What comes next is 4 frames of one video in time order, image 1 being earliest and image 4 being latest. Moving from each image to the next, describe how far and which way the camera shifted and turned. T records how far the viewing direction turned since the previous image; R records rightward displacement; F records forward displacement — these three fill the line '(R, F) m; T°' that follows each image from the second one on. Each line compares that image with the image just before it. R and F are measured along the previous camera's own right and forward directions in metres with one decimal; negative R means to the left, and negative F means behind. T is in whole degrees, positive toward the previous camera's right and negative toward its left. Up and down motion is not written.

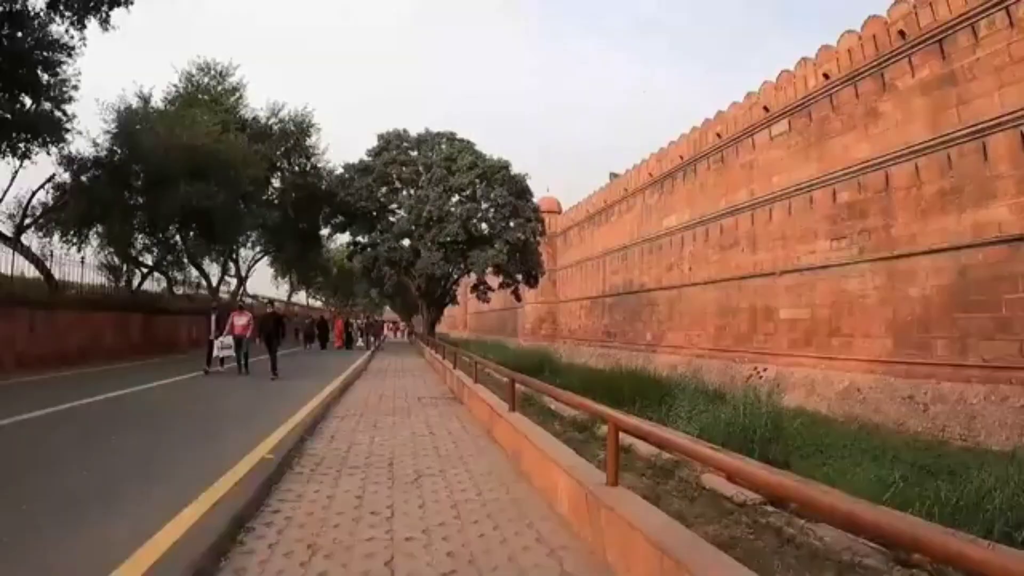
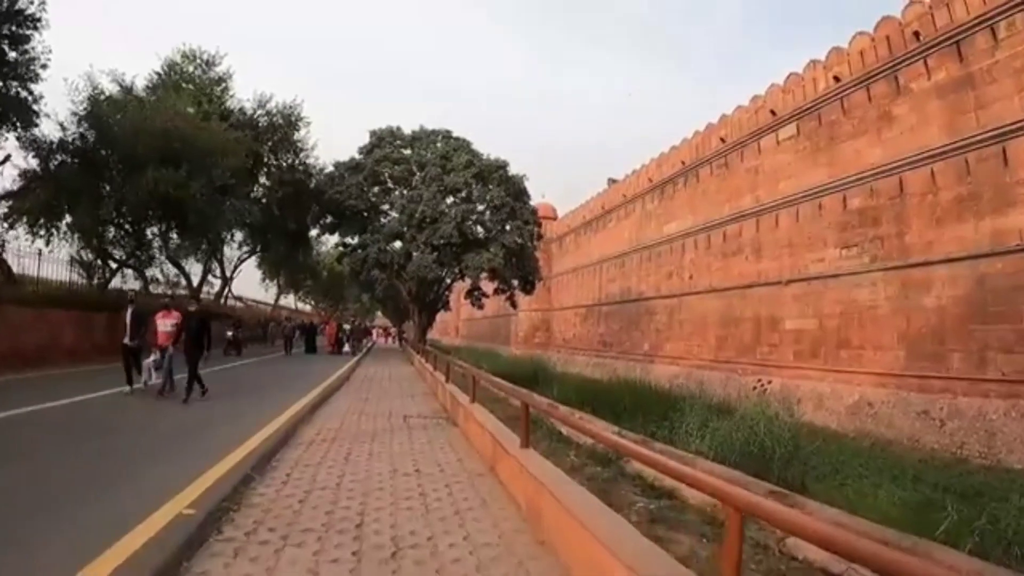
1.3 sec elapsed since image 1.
(-0.1, +0.7) m; +1°
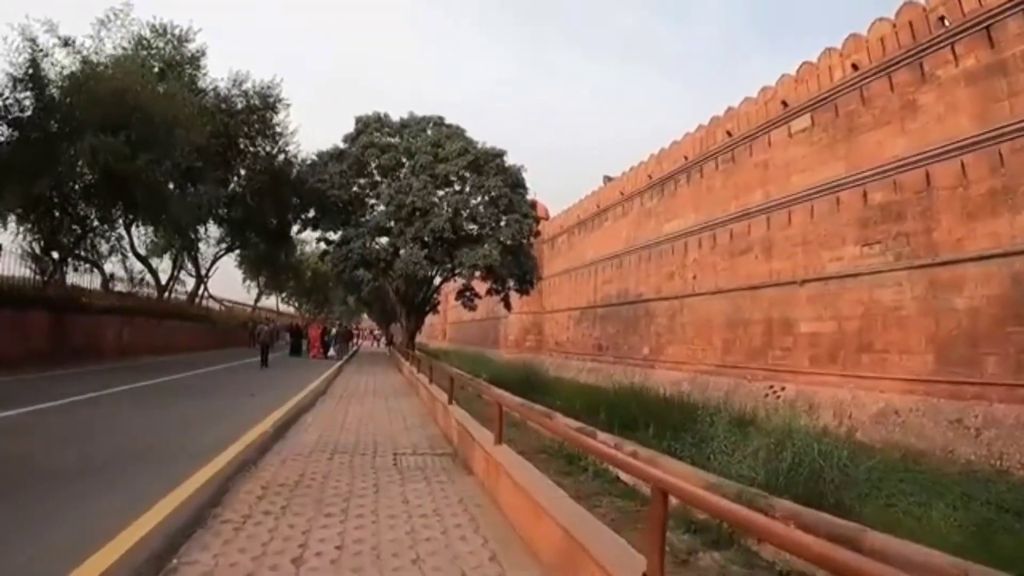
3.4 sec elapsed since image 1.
(-0.3, +1.0) m; +1°
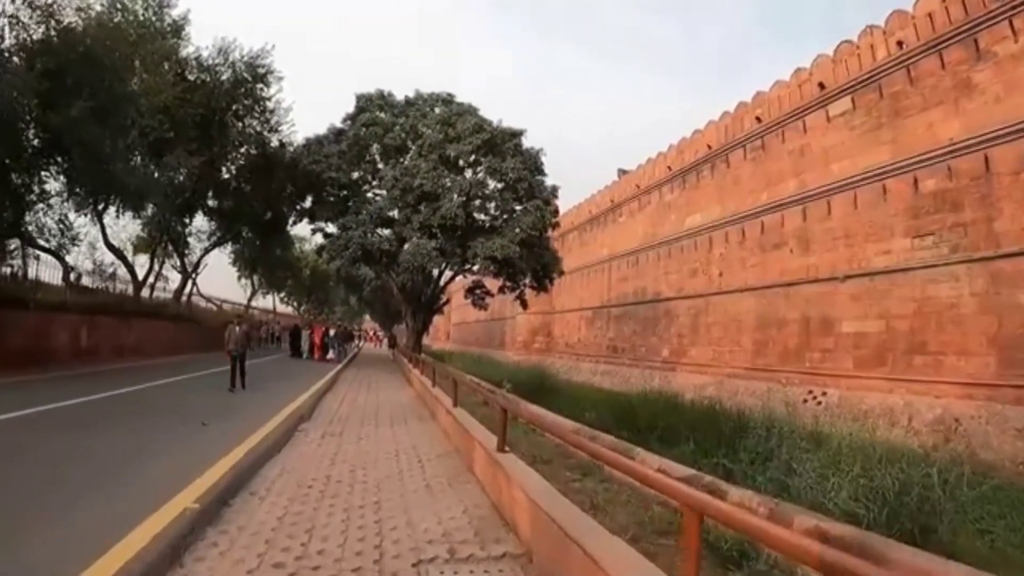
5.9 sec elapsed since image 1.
(-0.3, +1.2) m; 0°
